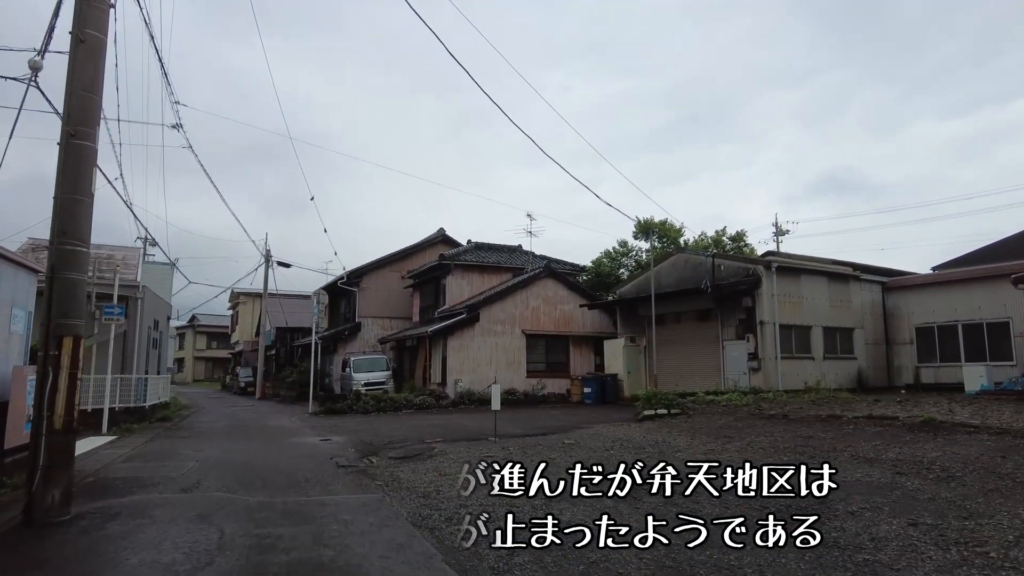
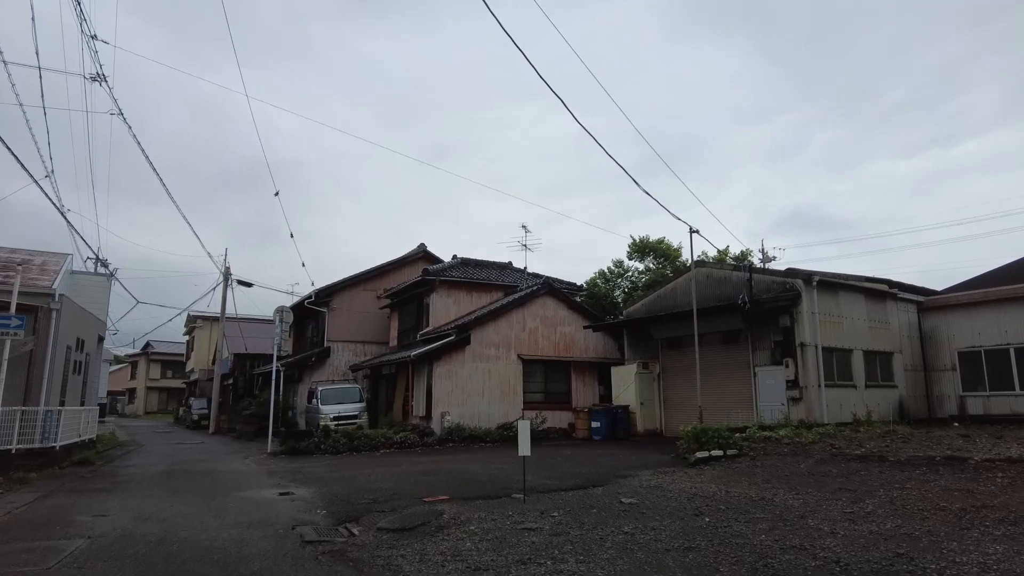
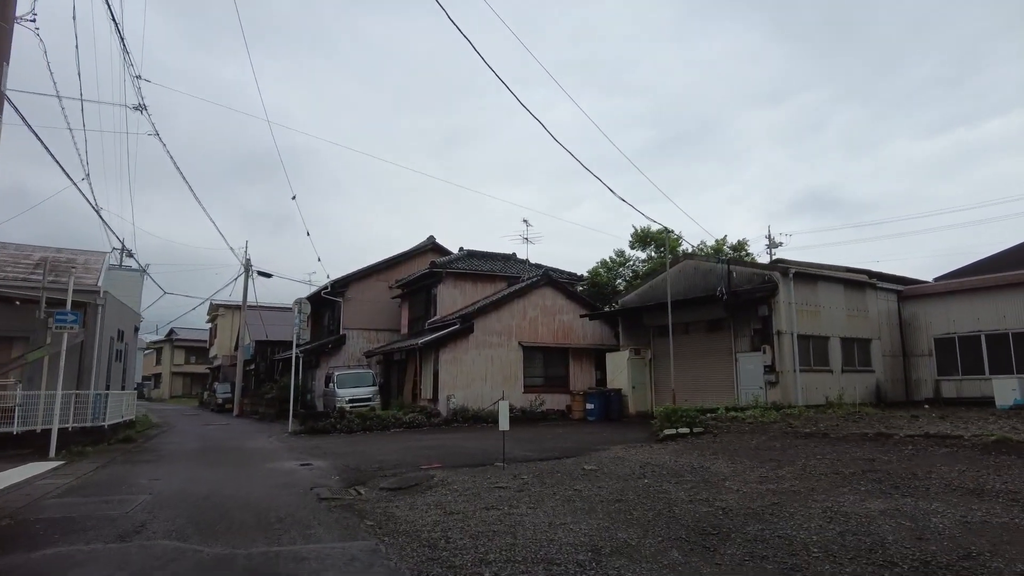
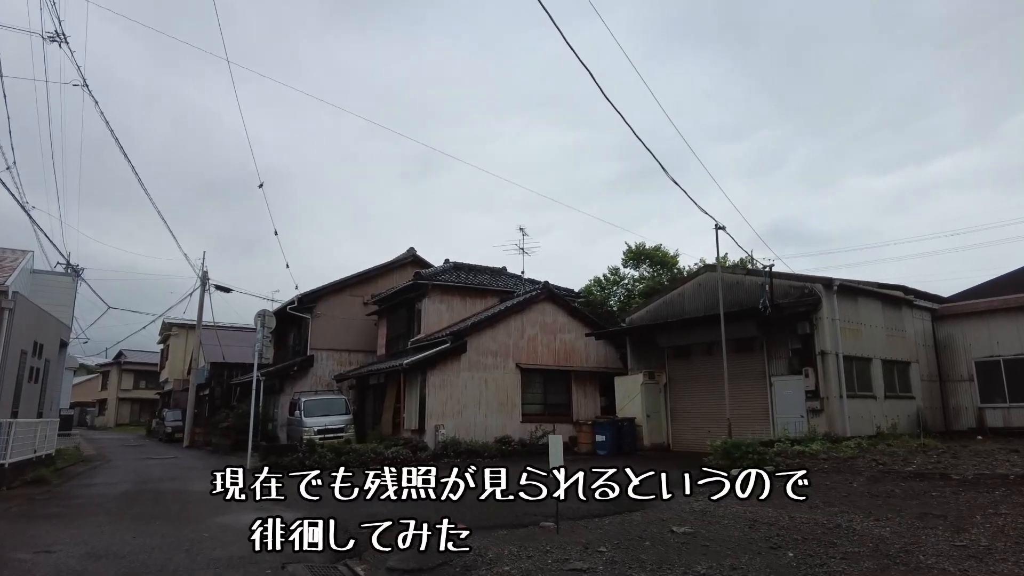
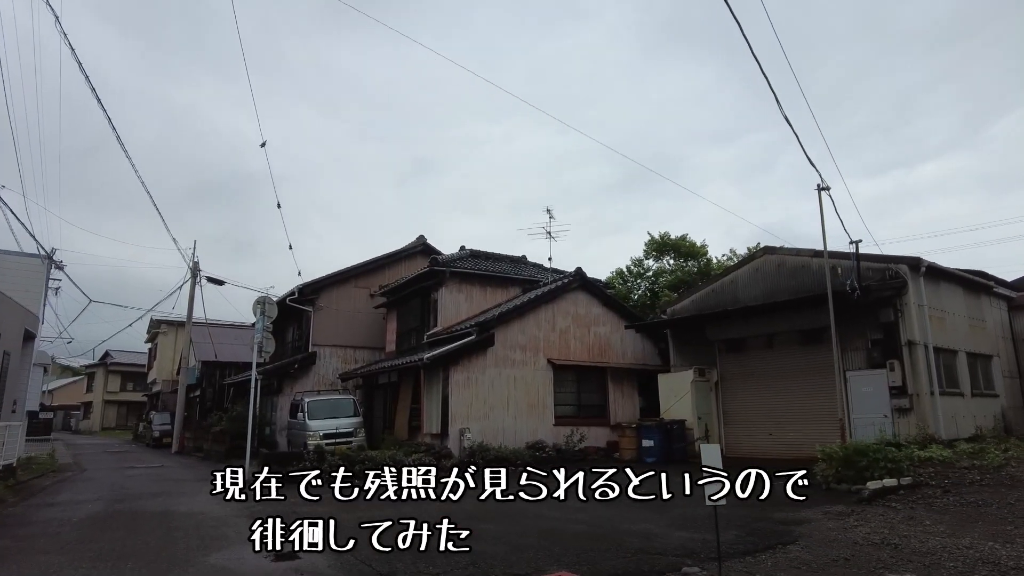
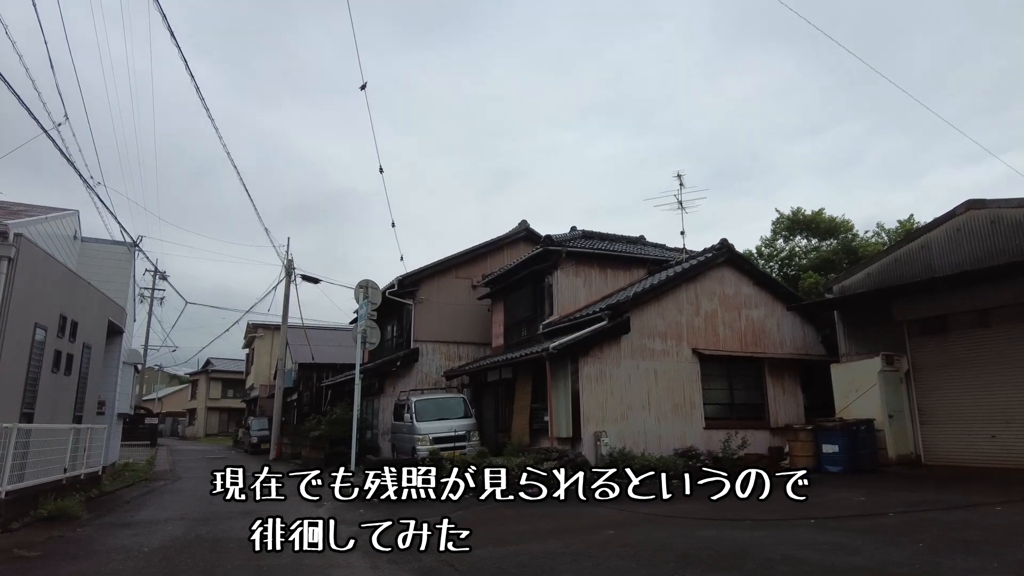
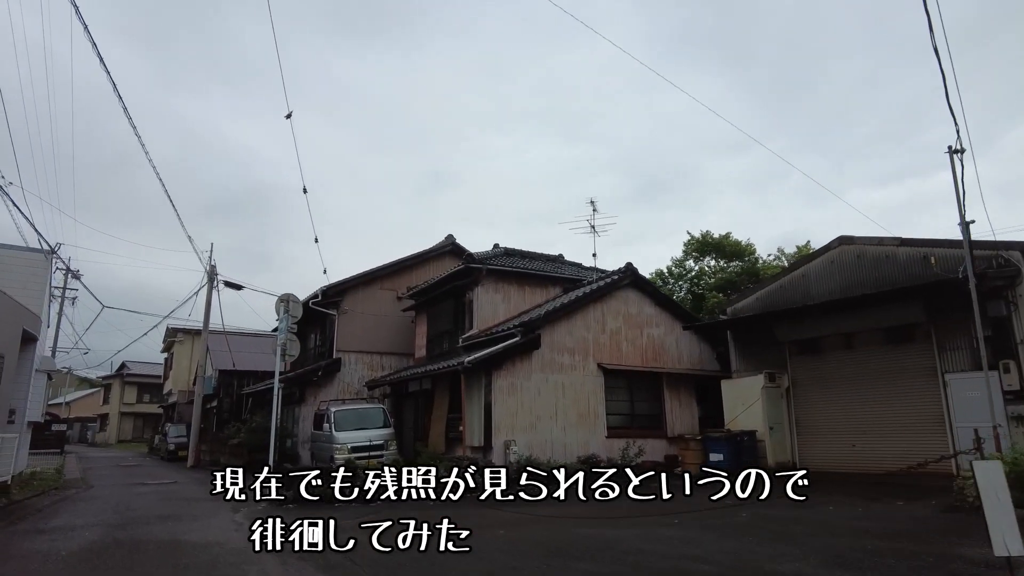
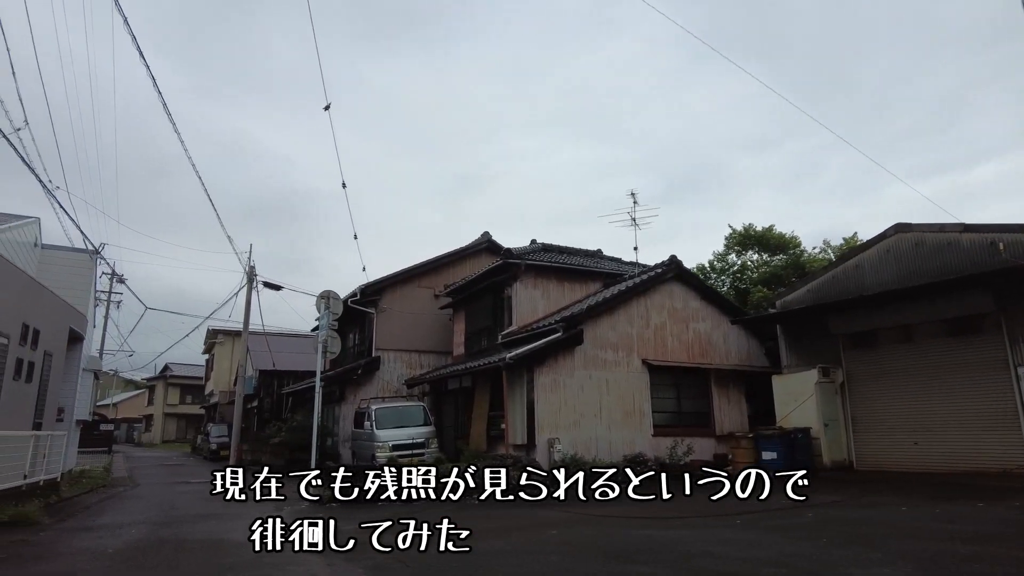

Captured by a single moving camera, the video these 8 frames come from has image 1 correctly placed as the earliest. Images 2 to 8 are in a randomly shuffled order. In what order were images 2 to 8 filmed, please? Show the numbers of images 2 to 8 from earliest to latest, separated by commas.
3, 2, 4, 5, 7, 8, 6
